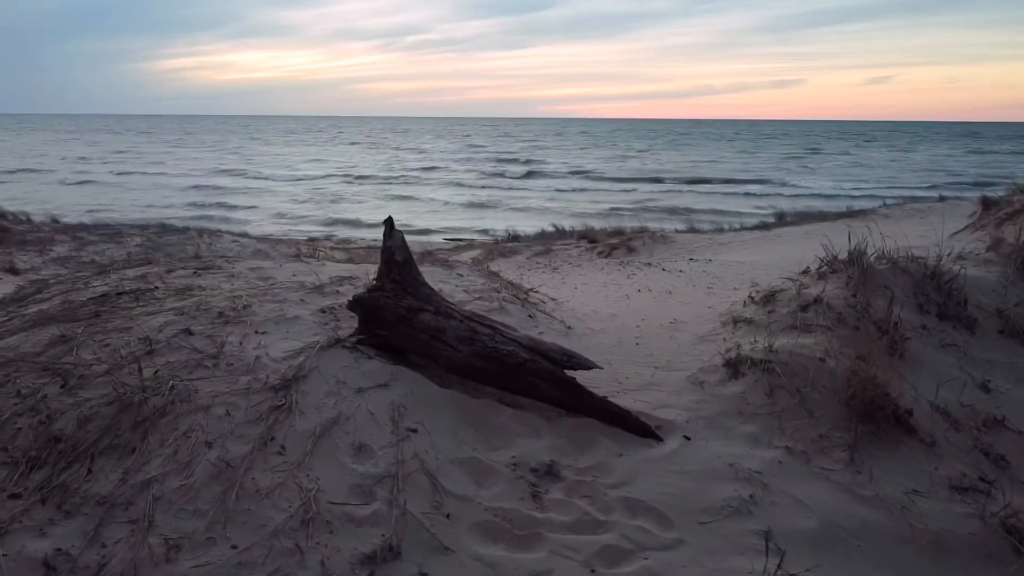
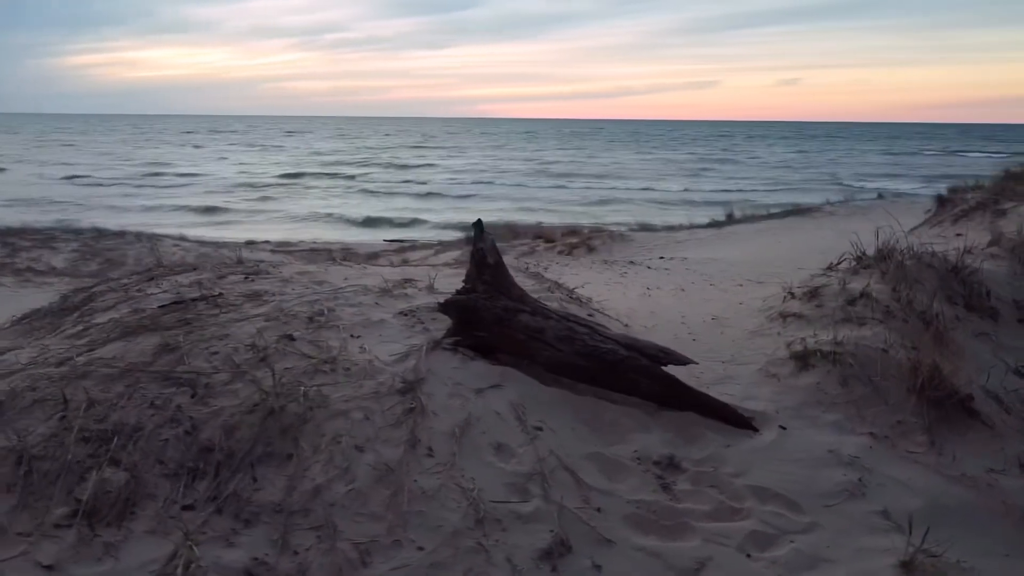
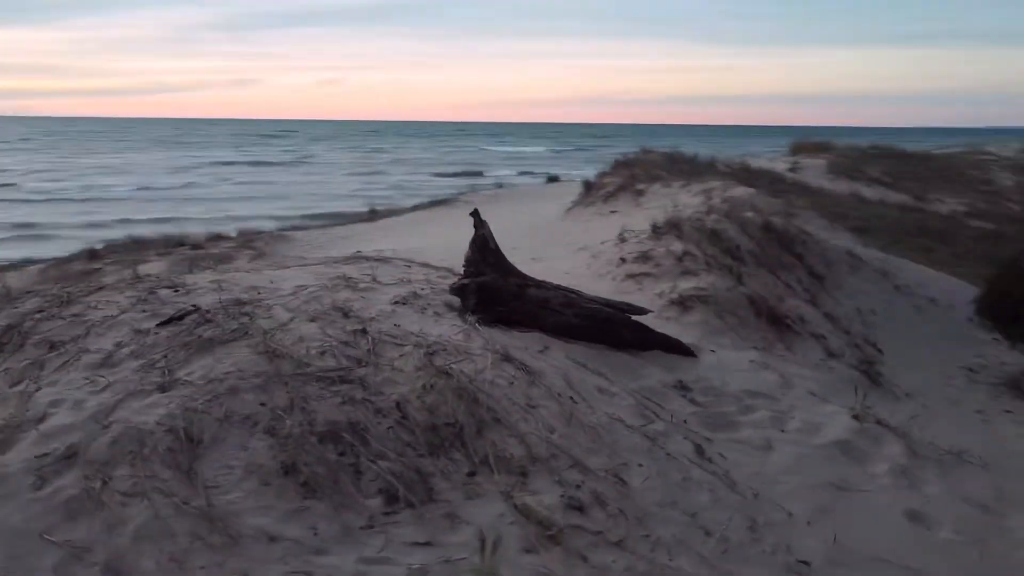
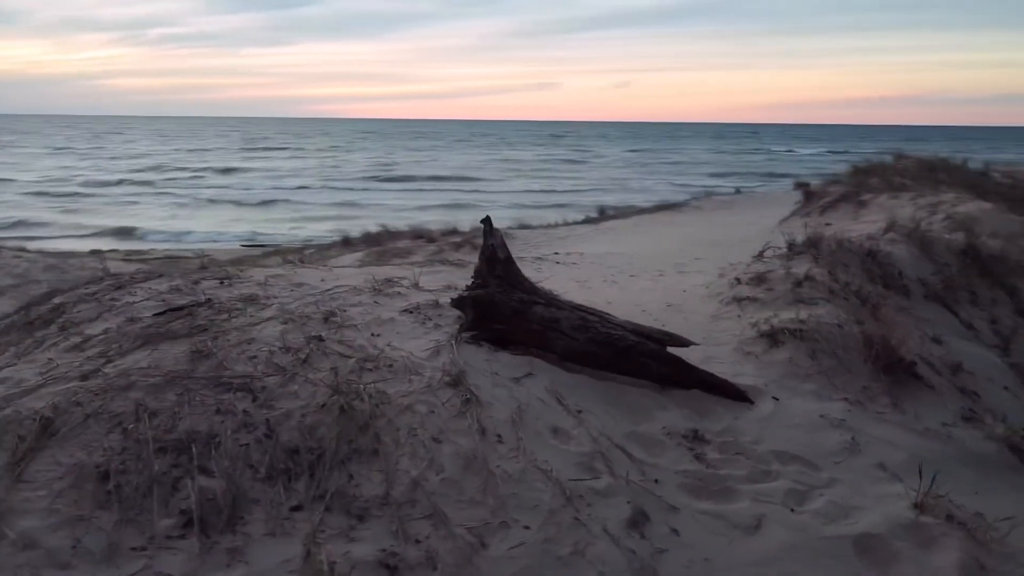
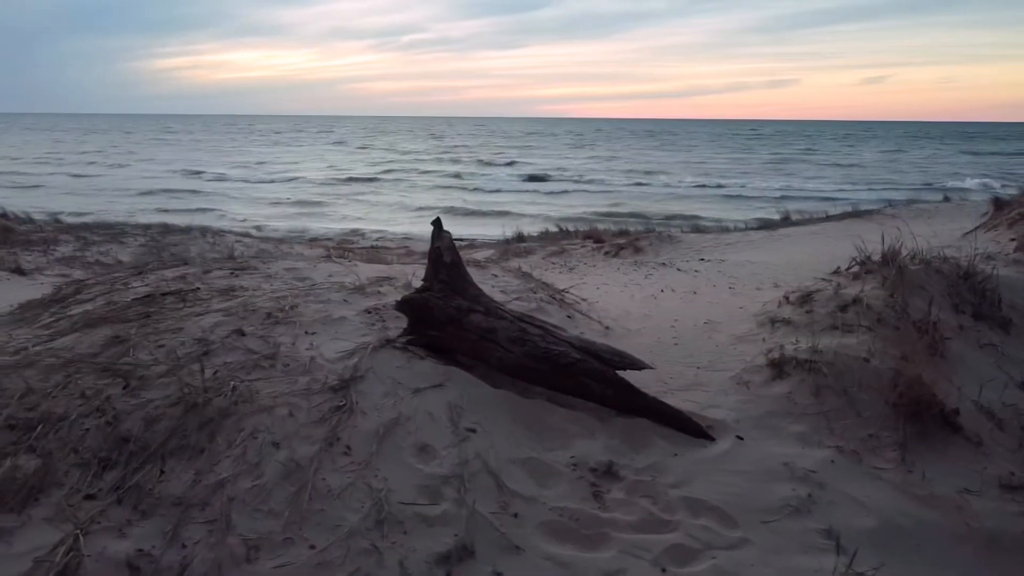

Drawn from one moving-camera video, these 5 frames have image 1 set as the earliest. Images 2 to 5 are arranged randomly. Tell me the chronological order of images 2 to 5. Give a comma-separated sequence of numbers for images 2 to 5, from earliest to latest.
5, 2, 4, 3
